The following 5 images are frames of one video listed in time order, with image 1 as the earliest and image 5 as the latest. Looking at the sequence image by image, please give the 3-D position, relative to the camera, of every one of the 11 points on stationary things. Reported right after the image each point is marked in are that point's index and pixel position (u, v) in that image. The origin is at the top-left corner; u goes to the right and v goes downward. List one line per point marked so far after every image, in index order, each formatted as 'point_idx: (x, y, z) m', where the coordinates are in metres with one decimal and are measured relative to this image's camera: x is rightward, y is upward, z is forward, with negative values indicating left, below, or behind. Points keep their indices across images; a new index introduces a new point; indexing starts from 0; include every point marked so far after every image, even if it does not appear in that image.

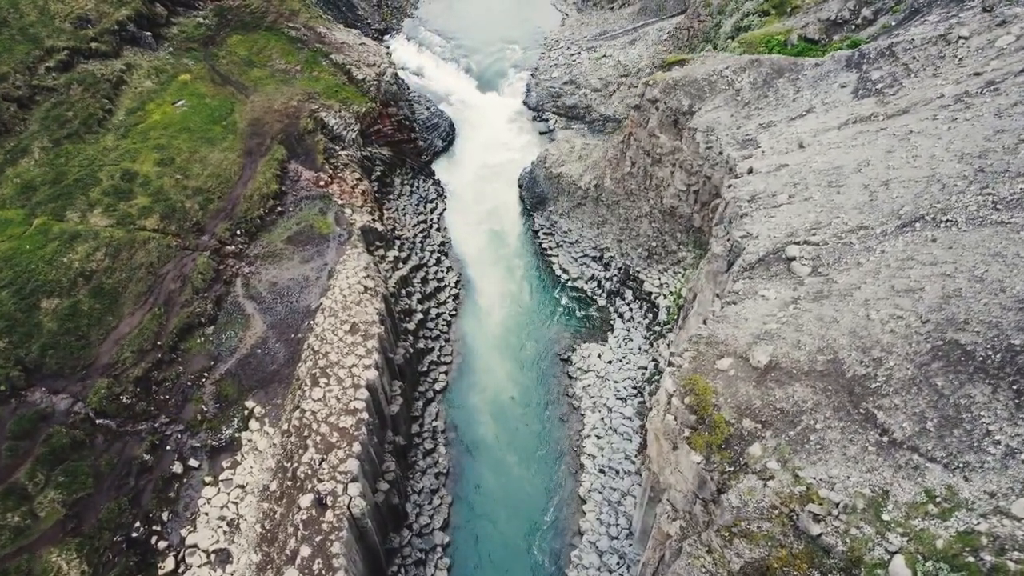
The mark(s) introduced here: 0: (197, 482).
0: (-8.4, -5.2, +17.2) m
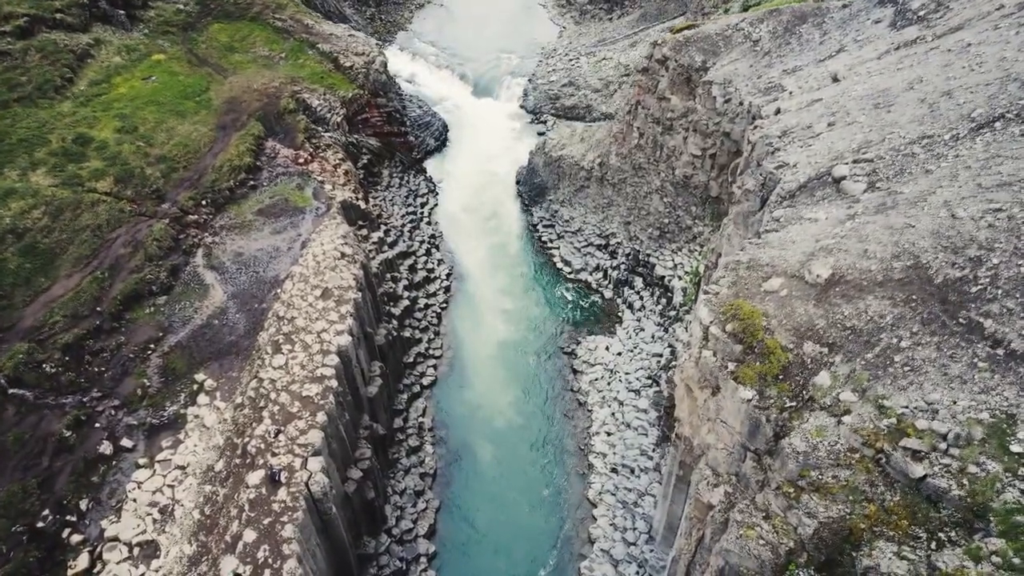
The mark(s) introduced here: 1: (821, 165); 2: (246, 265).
0: (-8.4, -3.9, +14.2) m
1: (+6.5, +2.6, +13.7) m
2: (-7.9, +0.7, +19.2) m
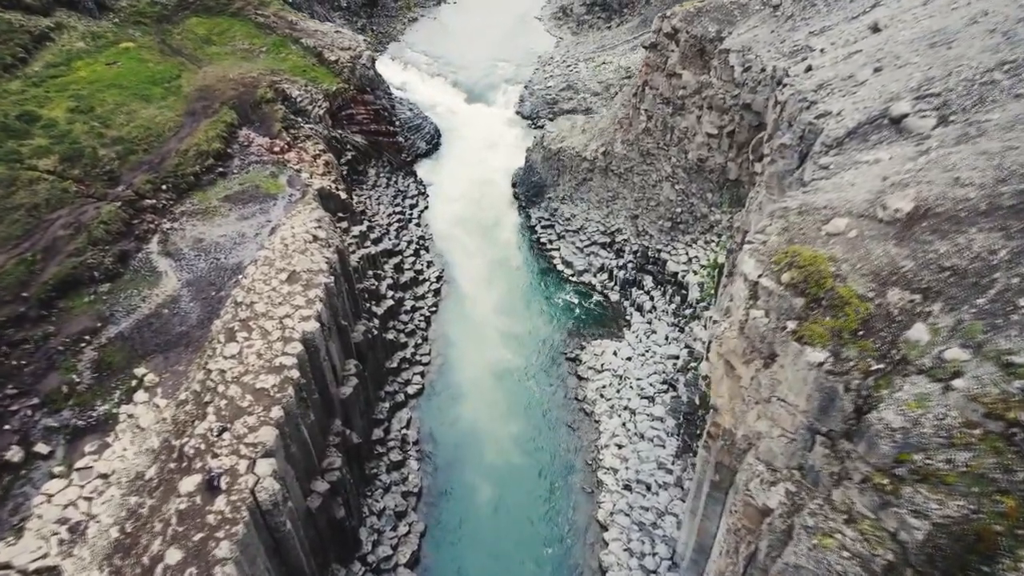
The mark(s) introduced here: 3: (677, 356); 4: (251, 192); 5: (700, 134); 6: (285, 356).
0: (-8.4, -3.3, +11.6) m
1: (+6.5, +3.2, +11.6) m
2: (-8.0, +0.9, +16.8) m
3: (+4.8, -2.0, +18.8) m
4: (-7.8, +2.9, +19.5) m
5: (+5.7, +4.7, +19.7) m
6: (-4.5, -1.3, +12.7) m
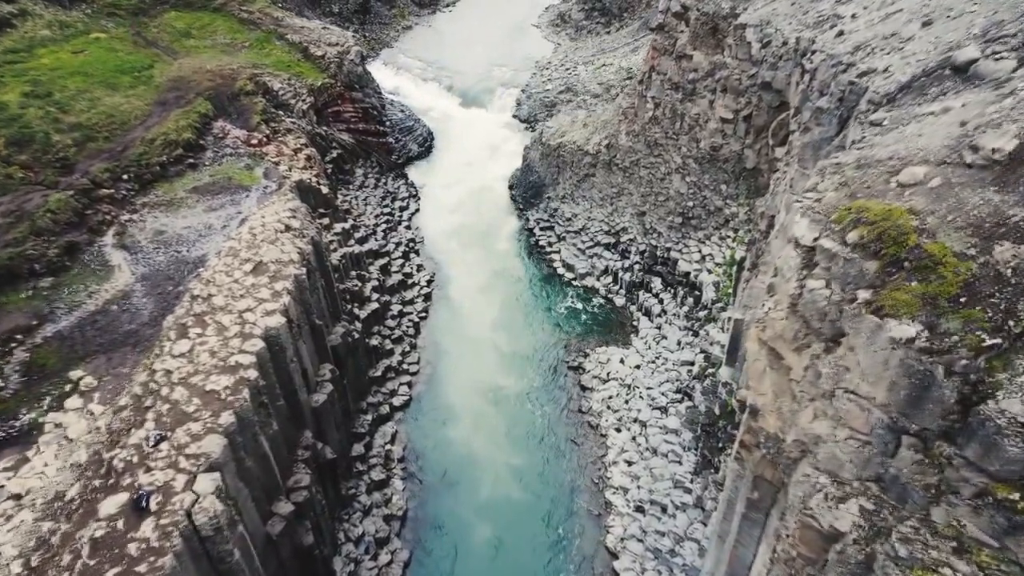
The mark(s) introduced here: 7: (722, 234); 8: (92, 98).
0: (-8.5, -3.1, +9.7) m
1: (+6.4, +3.5, +9.9) m
2: (-8.0, +1.0, +15.1) m
3: (+4.7, -1.9, +16.9) m
4: (-7.9, +2.9, +17.8) m
5: (+5.6, +4.7, +18.1) m
6: (-4.5, -1.1, +10.9) m
7: (+6.0, +1.5, +18.6) m
8: (-12.4, +5.6, +19.2) m
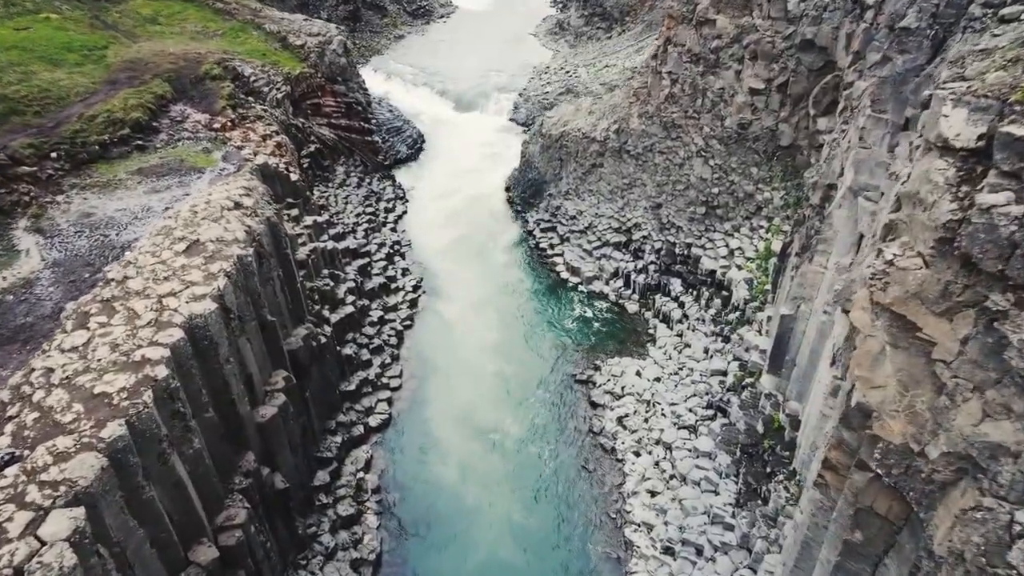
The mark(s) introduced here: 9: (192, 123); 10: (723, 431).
0: (-8.5, -2.7, +6.9) m
1: (+6.4, +3.9, +7.5) m
2: (-8.1, +1.2, +12.4) m
3: (+4.7, -1.8, +14.2) m
4: (-8.0, +2.9, +15.2) m
5: (+5.5, +4.7, +15.7) m
6: (-4.5, -0.8, +8.2) m
7: (+6.0, +1.6, +16.0) m
8: (-12.5, +5.6, +16.7) m
9: (-8.7, +4.5, +17.6) m
10: (+4.2, -2.9, +13.0) m
